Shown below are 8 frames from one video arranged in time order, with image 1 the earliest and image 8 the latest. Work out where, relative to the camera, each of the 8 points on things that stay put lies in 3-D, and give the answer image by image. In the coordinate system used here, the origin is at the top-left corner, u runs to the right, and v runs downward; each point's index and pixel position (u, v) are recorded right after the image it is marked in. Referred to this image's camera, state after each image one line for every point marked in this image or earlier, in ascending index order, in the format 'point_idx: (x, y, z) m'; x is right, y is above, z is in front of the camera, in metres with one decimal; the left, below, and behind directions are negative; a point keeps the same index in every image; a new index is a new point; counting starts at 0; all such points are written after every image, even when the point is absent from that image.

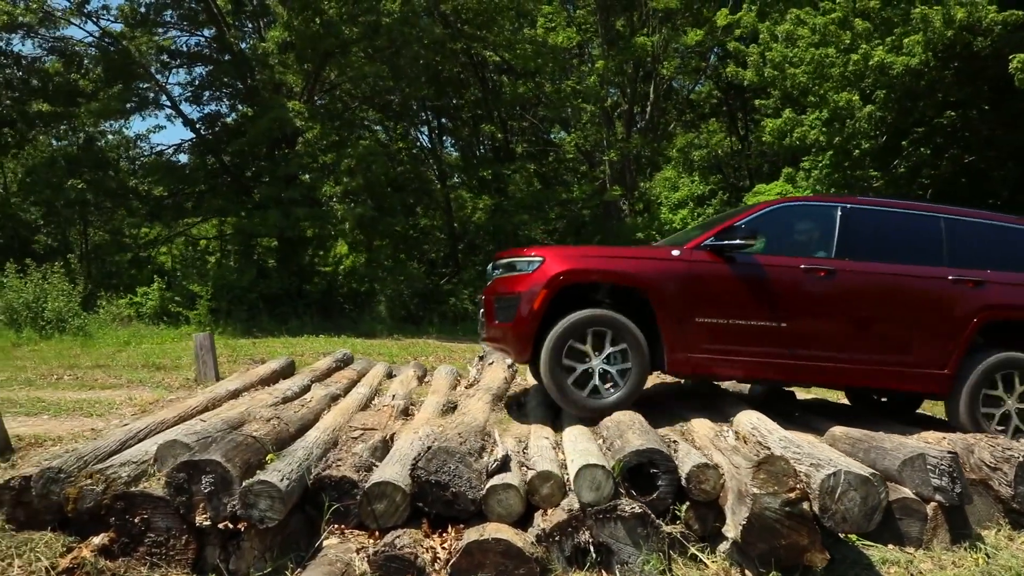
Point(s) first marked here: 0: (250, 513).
0: (-1.4, -1.2, +4.5) m
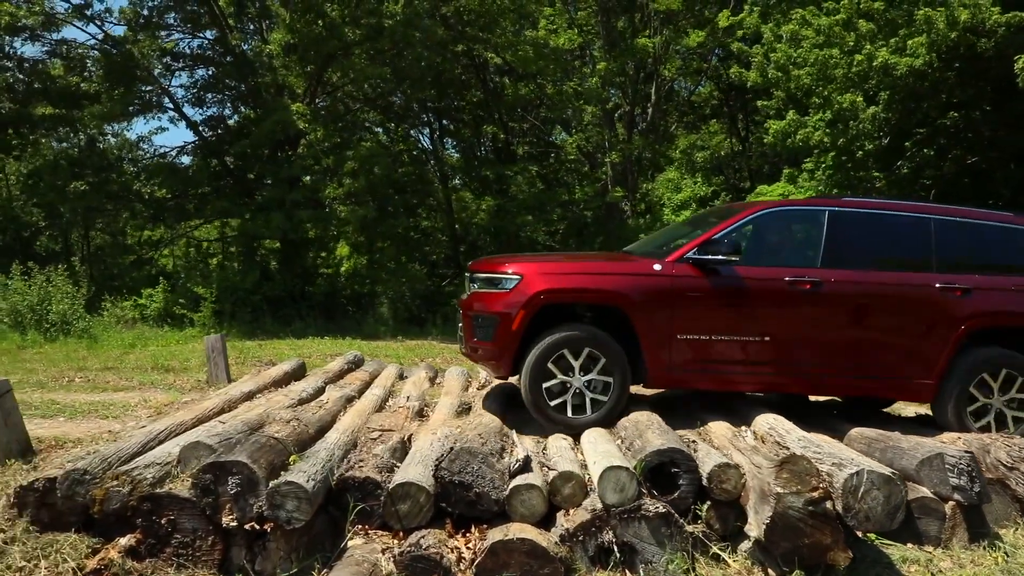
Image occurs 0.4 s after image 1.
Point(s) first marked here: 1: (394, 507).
0: (-1.2, -1.2, +4.6) m
1: (-0.7, -1.2, +4.8) m
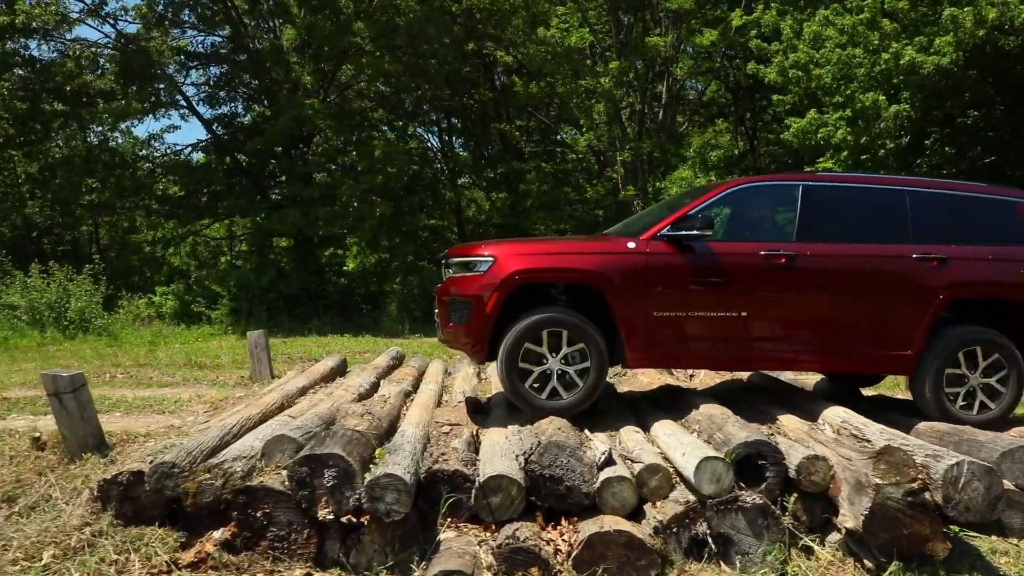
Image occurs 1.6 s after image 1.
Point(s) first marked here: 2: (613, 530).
0: (-0.7, -1.1, +4.5) m
1: (-0.2, -1.2, +4.8) m
2: (+0.5, -1.3, +4.7) m
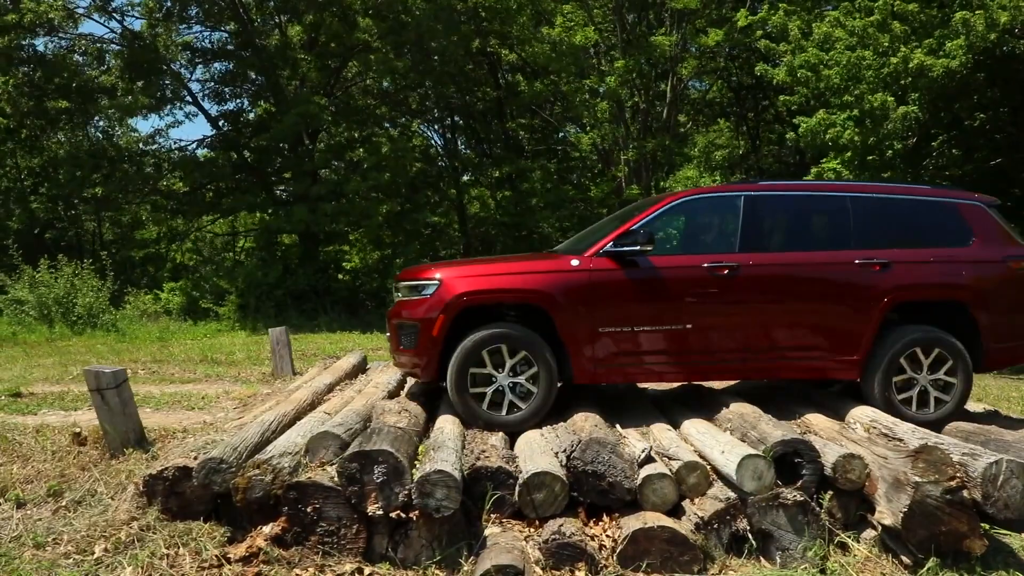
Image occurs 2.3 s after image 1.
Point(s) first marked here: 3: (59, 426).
0: (-0.5, -1.1, +4.6) m
1: (+0.1, -1.2, +4.9) m
2: (+0.8, -1.3, +4.7) m
3: (-3.3, -1.0, +6.3) m
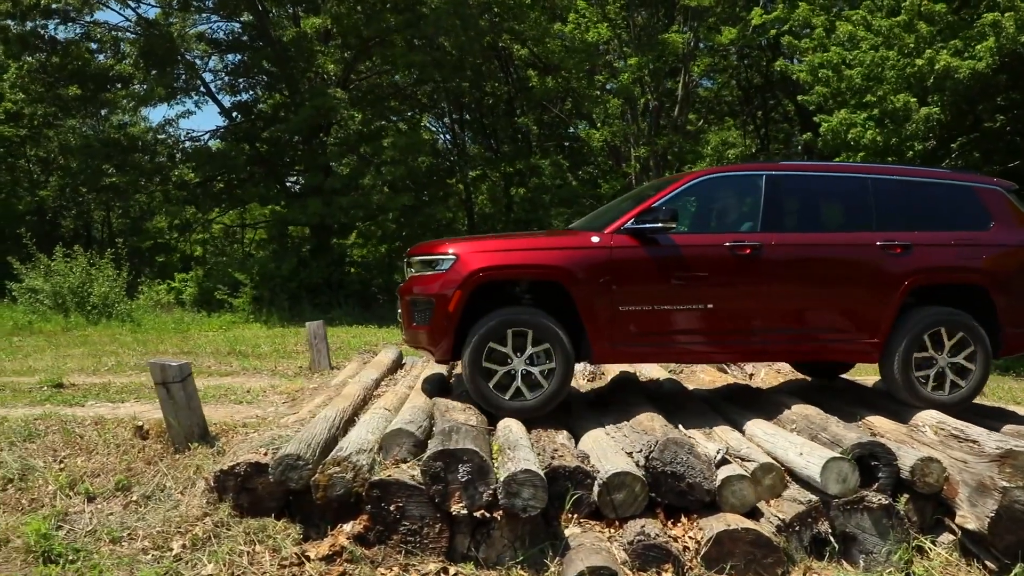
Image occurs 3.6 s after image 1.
0: (0.0, -1.1, +4.6) m
1: (+0.6, -1.2, +4.9) m
2: (+1.2, -1.3, +4.7) m
3: (-2.8, -0.9, +6.2) m
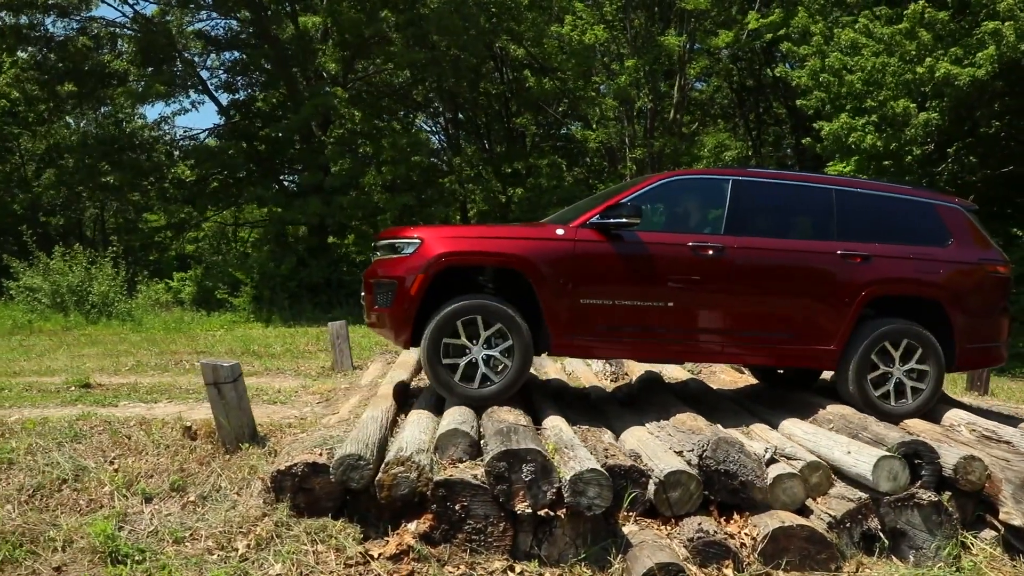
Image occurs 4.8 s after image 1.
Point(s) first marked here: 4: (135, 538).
0: (+0.4, -1.1, +4.7) m
1: (+0.9, -1.2, +5.0) m
2: (+1.6, -1.3, +4.8) m
3: (-2.5, -1.0, +6.3) m
4: (-2.1, -1.4, +4.8) m
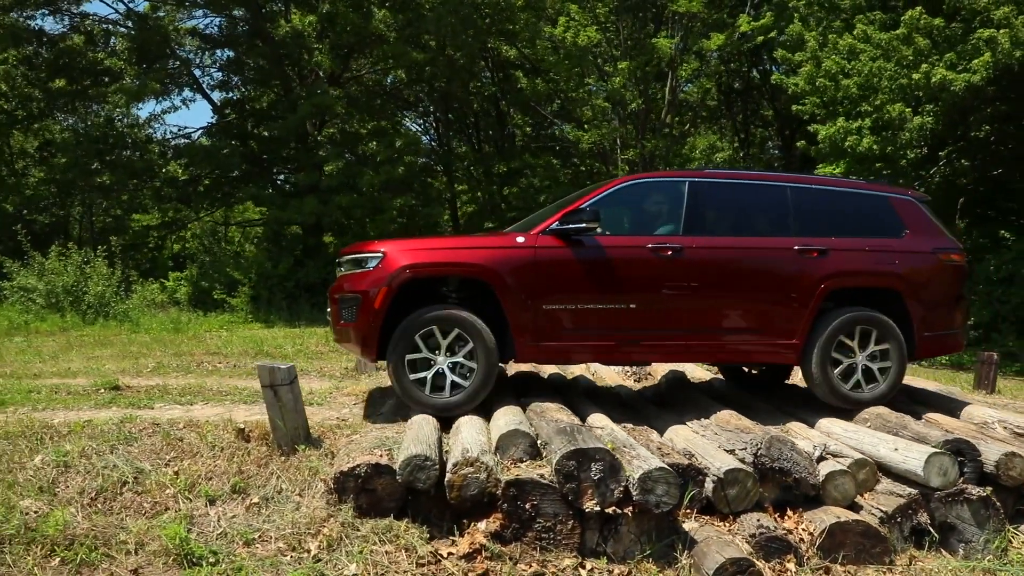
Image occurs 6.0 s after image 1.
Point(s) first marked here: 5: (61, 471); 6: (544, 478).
0: (+0.7, -1.2, +4.8) m
1: (+1.3, -1.2, +5.1) m
2: (+2.0, -1.3, +5.0) m
3: (-2.2, -1.0, +6.3) m
4: (-1.7, -1.4, +4.9) m
5: (-2.8, -1.1, +5.4) m
6: (+0.2, -1.1, +4.9) m
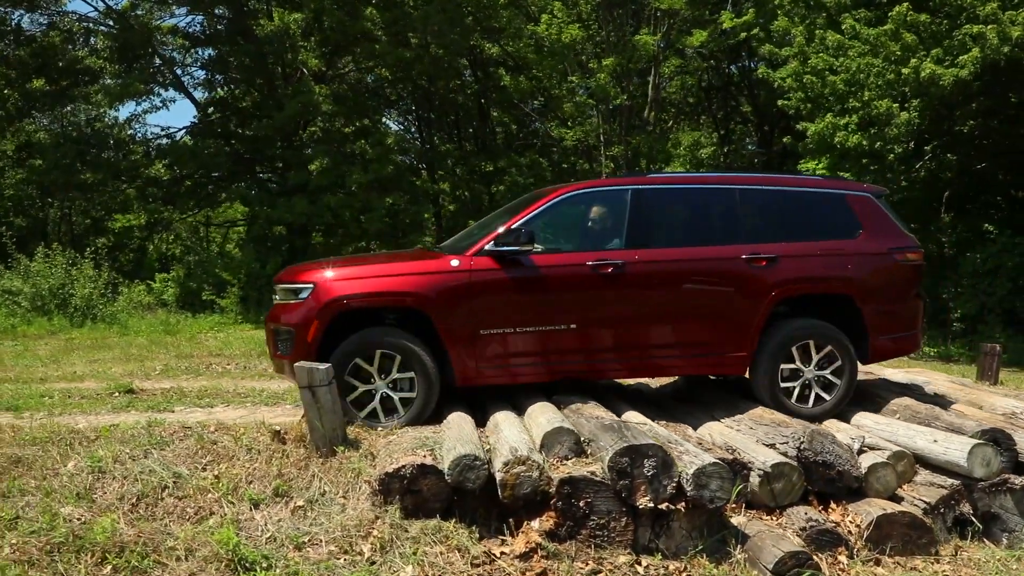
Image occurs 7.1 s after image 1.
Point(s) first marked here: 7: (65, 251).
0: (+1.0, -1.1, +4.8) m
1: (+1.6, -1.2, +5.1) m
2: (+2.3, -1.3, +5.0) m
3: (-2.0, -1.0, +6.2) m
4: (-1.4, -1.4, +4.8) m
5: (-2.5, -1.2, +5.3) m
6: (+0.5, -1.1, +4.9) m
7: (-8.9, +0.7, +17.3) m
